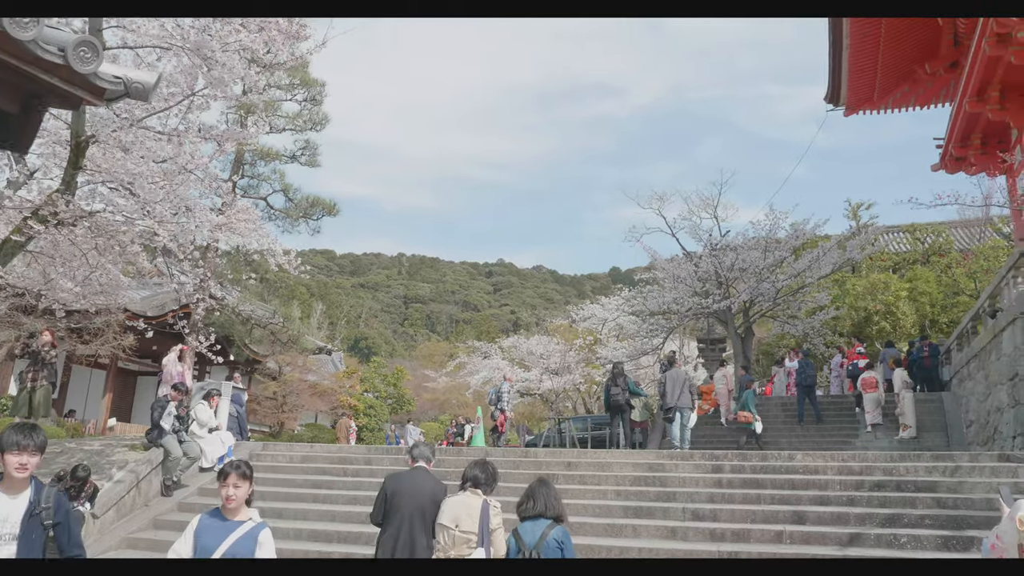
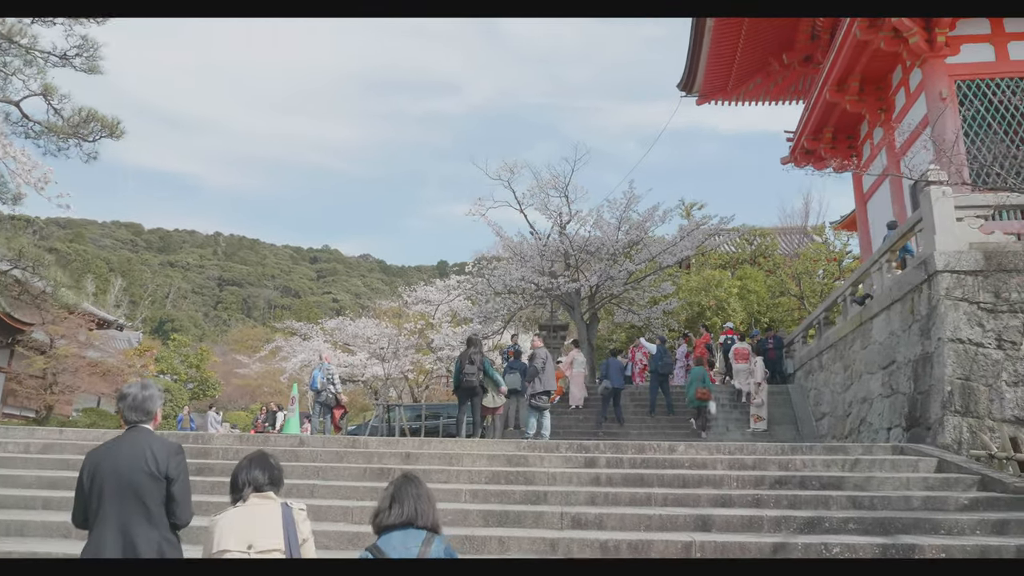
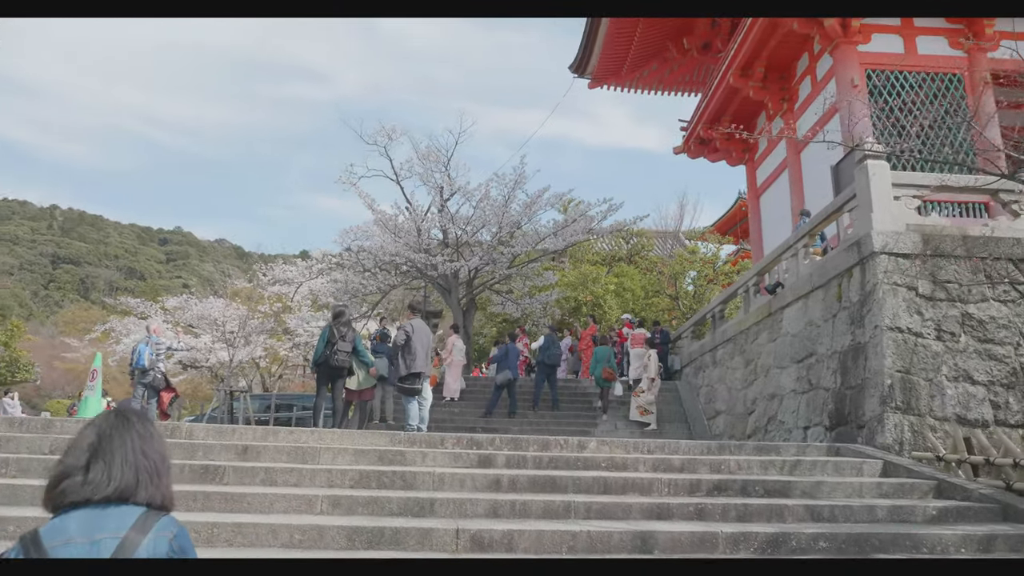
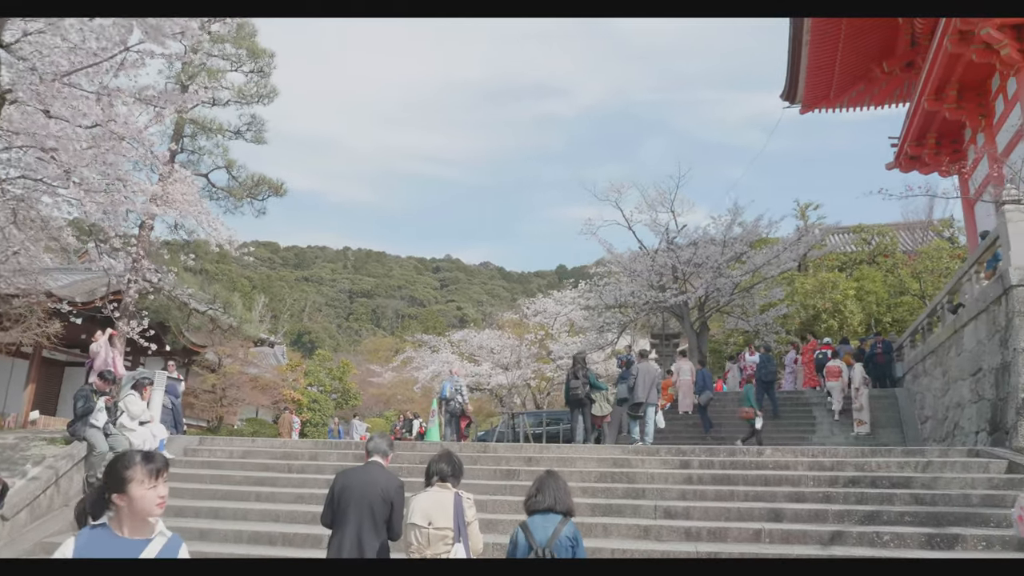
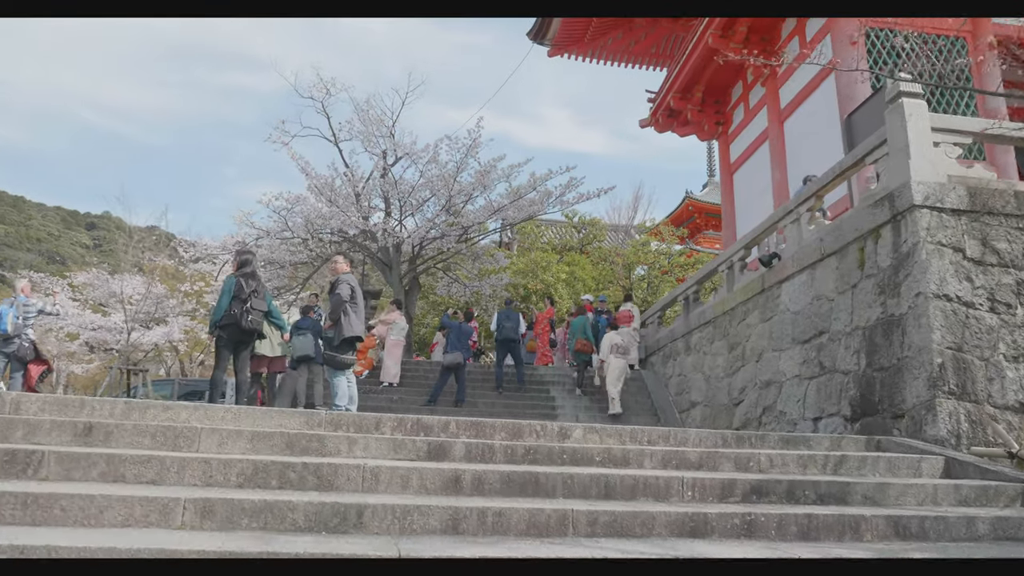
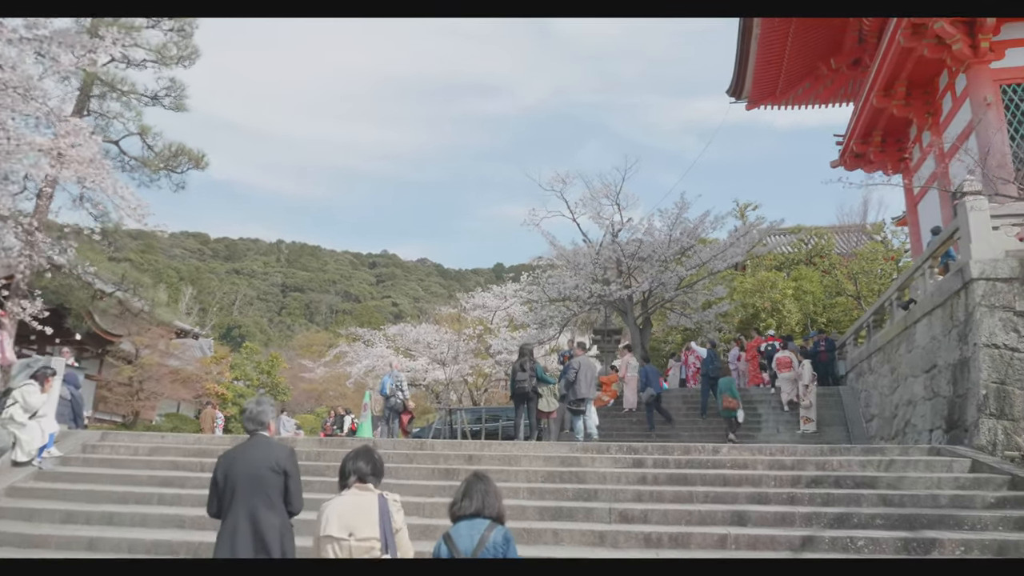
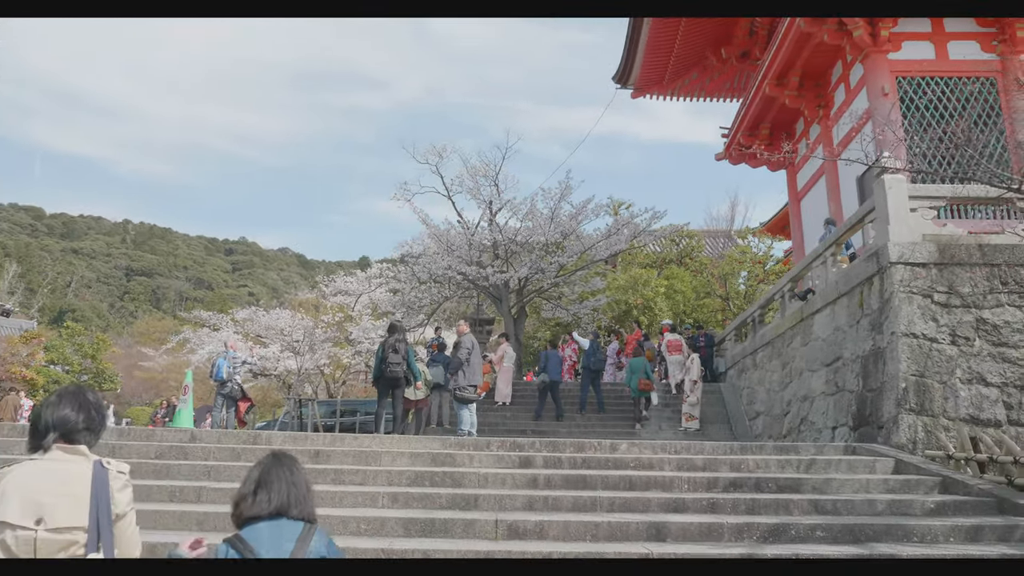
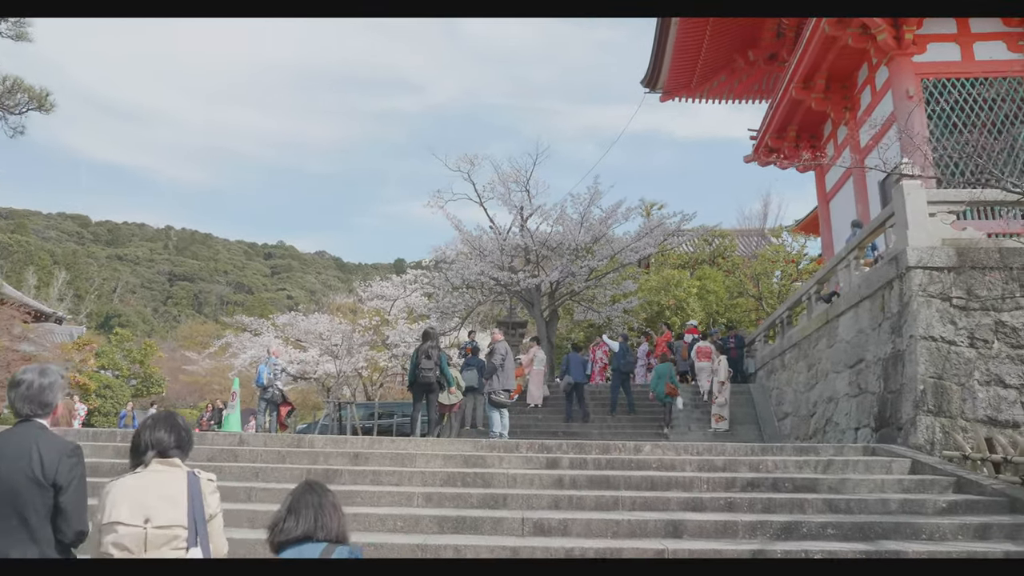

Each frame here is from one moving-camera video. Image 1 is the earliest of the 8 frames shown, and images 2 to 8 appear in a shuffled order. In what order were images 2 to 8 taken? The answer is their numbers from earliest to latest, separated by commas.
4, 6, 2, 8, 7, 3, 5
